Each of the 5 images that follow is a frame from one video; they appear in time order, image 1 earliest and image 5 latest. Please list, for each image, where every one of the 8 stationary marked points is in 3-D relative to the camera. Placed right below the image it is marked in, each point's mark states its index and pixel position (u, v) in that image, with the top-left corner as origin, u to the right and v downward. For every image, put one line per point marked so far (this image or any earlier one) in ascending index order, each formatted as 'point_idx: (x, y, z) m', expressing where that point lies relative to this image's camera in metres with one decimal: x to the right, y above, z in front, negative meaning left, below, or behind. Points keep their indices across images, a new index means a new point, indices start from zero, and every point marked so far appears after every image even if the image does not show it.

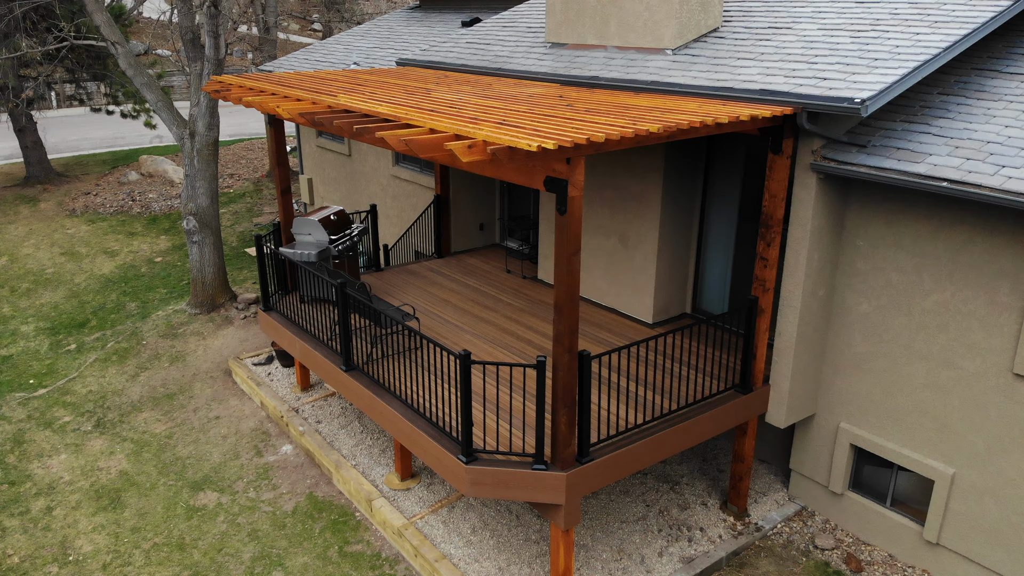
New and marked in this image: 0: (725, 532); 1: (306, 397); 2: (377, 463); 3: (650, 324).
0: (+2.1, -2.4, +7.1) m
1: (-2.8, -1.5, +9.9) m
2: (-1.5, -2.0, +8.3) m
3: (+1.7, -0.4, +8.4) m
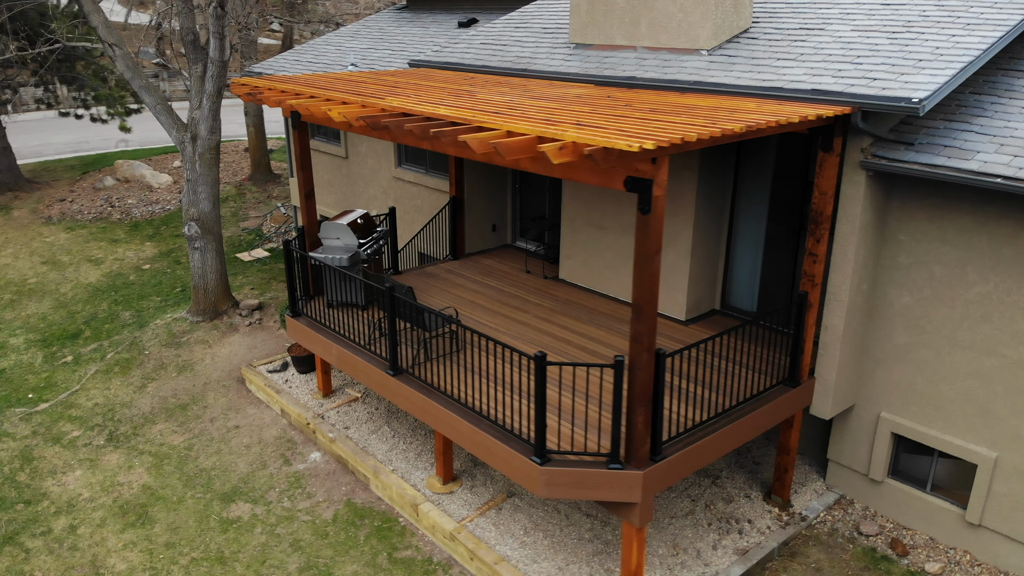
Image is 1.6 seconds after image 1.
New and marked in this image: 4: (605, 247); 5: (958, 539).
0: (+2.6, -2.4, +7.2) m
1: (-2.5, -1.6, +9.7) m
2: (-1.1, -2.0, +8.2) m
3: (+2.1, -0.4, +8.5) m
4: (+1.2, +0.5, +9.3) m
5: (+4.3, -2.4, +6.9) m
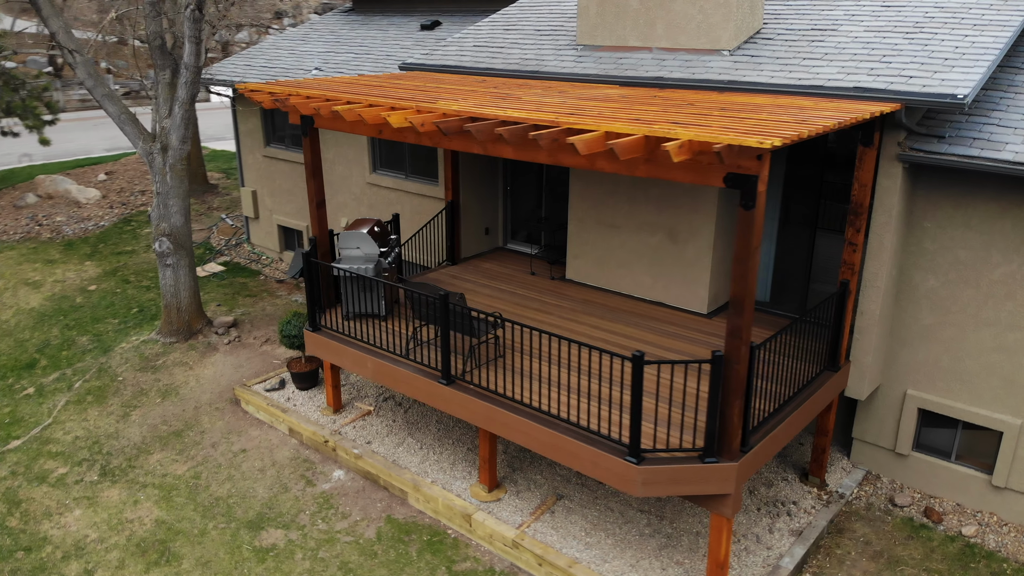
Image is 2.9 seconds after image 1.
0: (+3.2, -2.3, +7.6) m
1: (-2.2, -1.7, +9.4) m
2: (-0.7, -2.1, +8.1) m
3: (+2.4, -0.3, +8.7) m
4: (+1.4, +0.6, +9.4) m
5: (+4.9, -2.2, +7.4) m
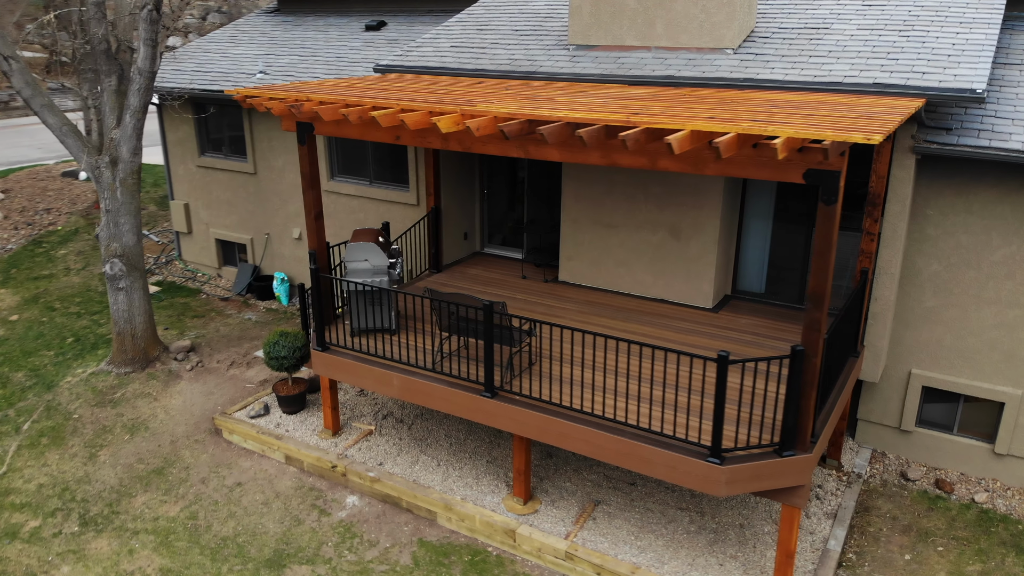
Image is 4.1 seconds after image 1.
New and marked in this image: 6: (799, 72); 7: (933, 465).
0: (+3.6, -2.1, +7.8) m
1: (-2.1, -1.9, +8.9) m
2: (-0.3, -2.2, +7.8) m
3: (+2.5, -0.3, +8.9) m
4: (+1.4, +0.6, +9.4) m
5: (+5.2, -2.0, +7.9) m
6: (+2.9, +2.2, +7.2) m
7: (+4.8, -2.0, +8.2) m
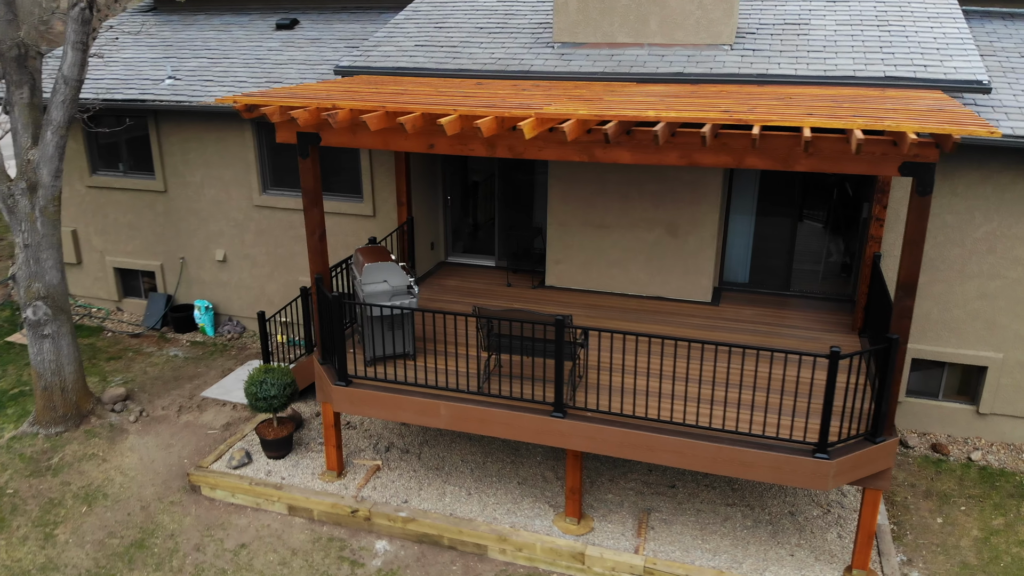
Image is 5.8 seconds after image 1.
0: (+3.9, -2.0, +8.2) m
1: (-1.8, -2.2, +8.1) m
2: (+0.2, -2.3, +7.4) m
3: (+2.5, -0.2, +9.0) m
4: (+1.3, +0.5, +9.3) m
5: (+5.5, -1.7, +8.7) m
6: (+3.1, +2.3, +7.5) m
7: (+5.1, -1.8, +8.9) m
